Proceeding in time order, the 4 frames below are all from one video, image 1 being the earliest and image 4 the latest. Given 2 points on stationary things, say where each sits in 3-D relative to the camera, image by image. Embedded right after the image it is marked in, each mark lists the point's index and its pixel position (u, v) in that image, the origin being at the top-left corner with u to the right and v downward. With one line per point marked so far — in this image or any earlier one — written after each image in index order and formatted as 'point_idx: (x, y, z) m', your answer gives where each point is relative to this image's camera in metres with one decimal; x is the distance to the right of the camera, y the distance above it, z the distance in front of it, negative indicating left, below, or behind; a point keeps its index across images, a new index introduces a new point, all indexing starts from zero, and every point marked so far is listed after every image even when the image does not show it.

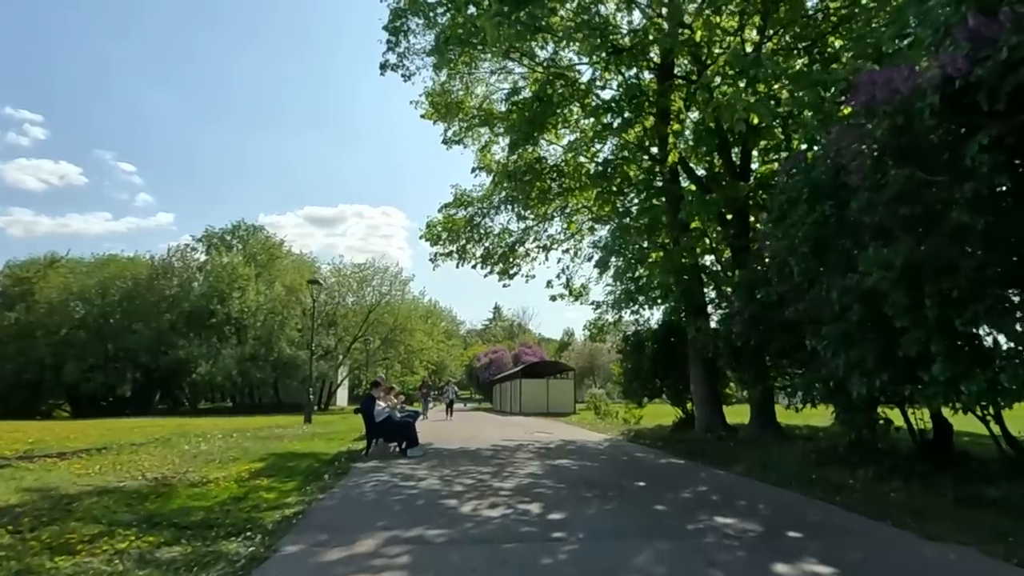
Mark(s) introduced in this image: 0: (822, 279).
0: (+4.1, +0.1, +11.9) m
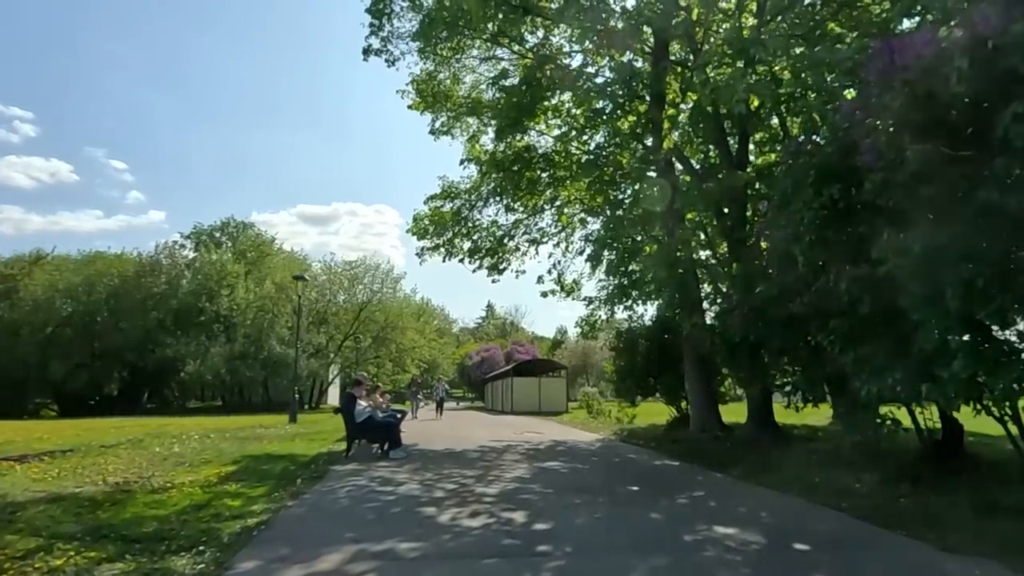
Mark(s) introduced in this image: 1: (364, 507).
0: (+3.9, +0.2, +11.0) m
1: (-1.9, -2.8, +11.6) m
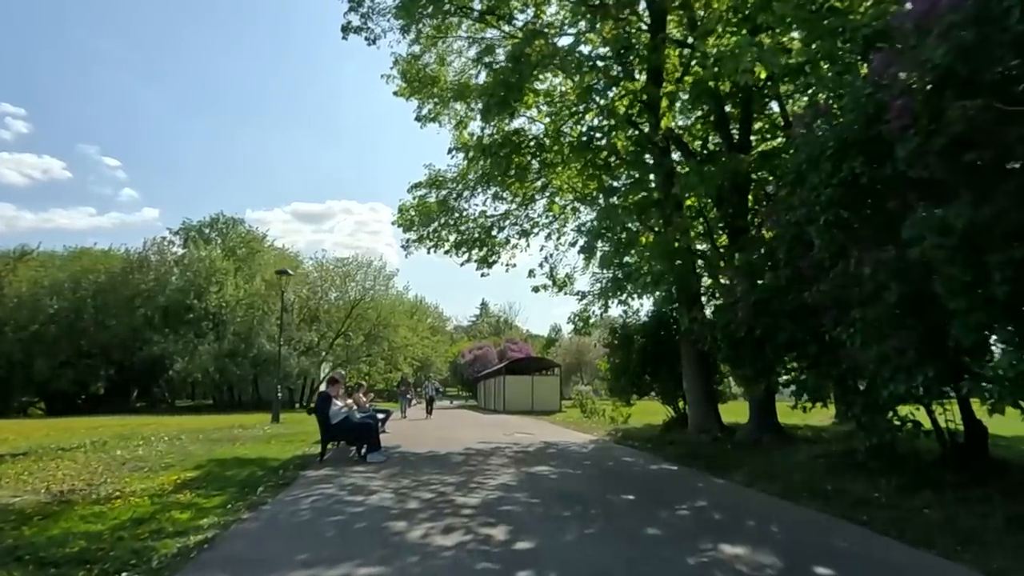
0: (+3.7, +0.4, +9.8) m
1: (-2.1, -2.6, +10.3) m
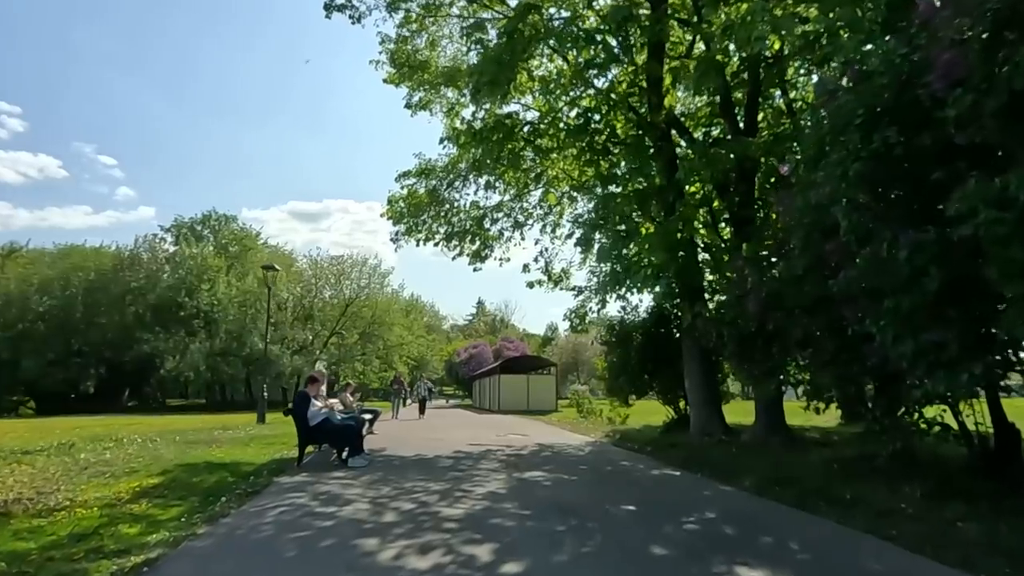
0: (+3.5, +0.5, +8.7) m
1: (-2.2, -2.5, +9.2) m
